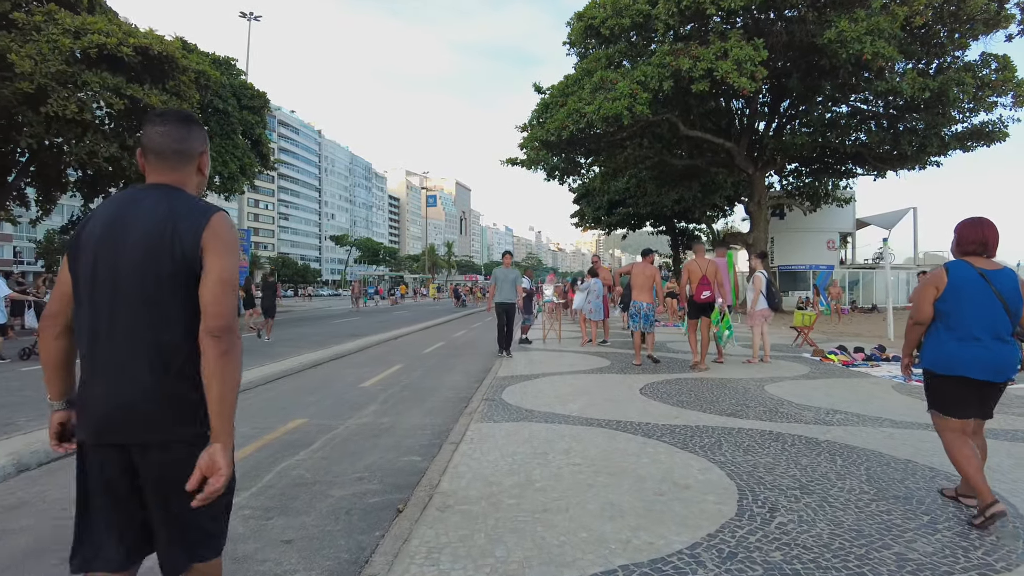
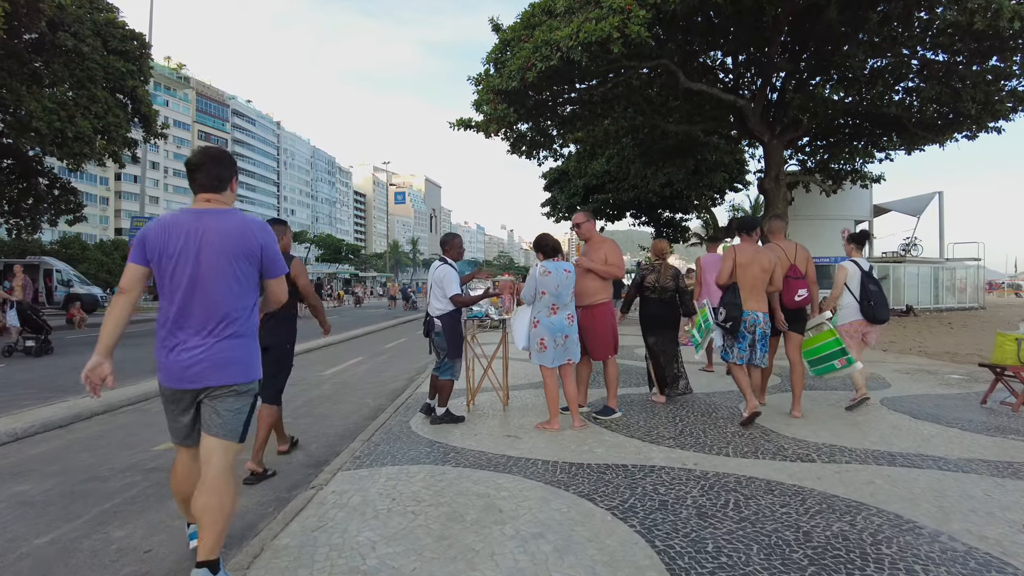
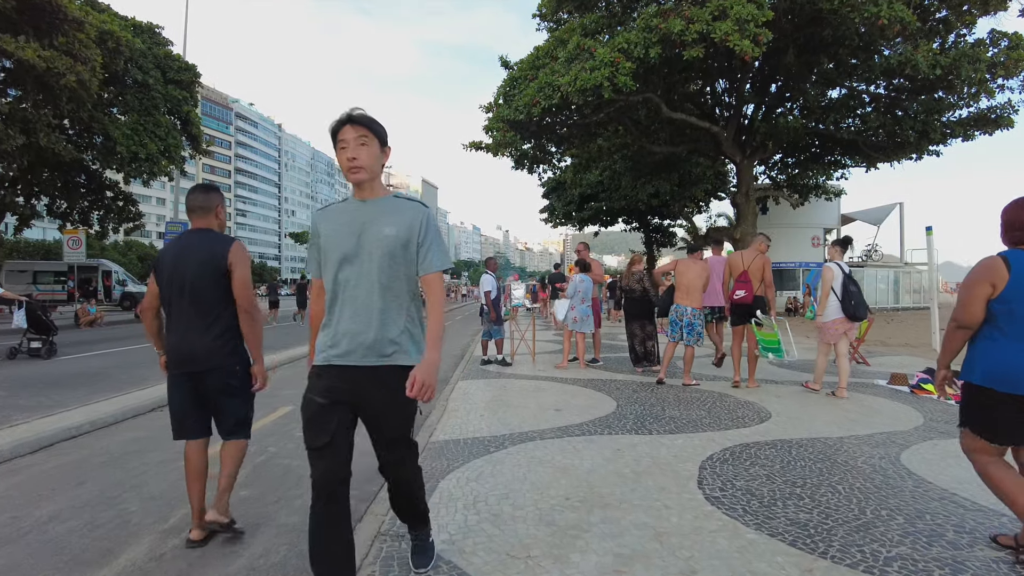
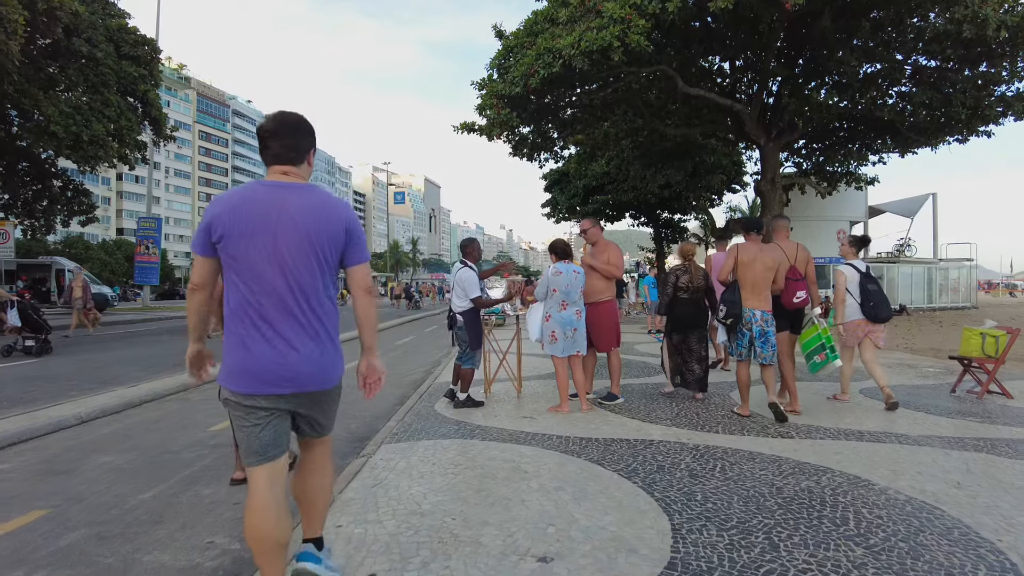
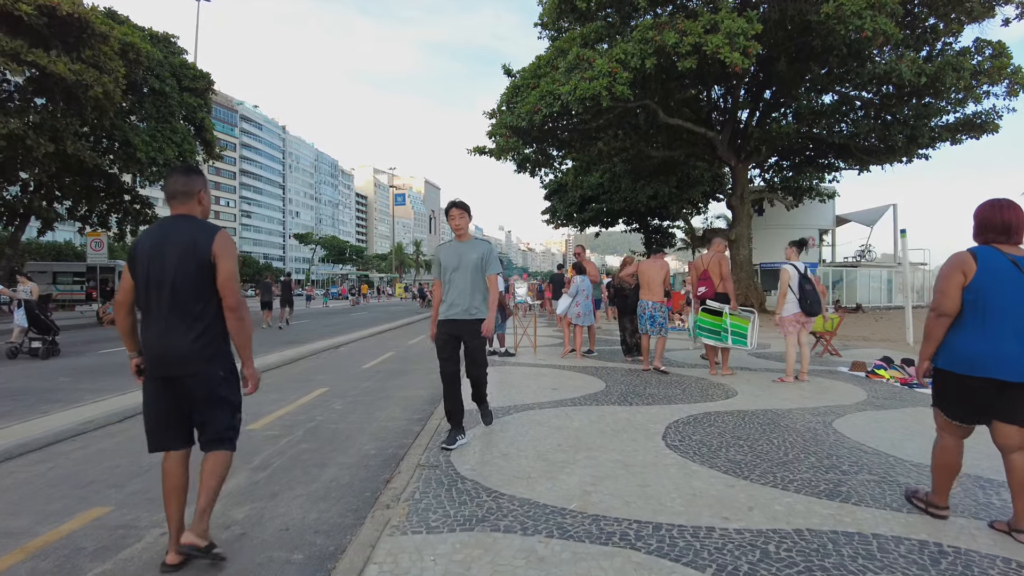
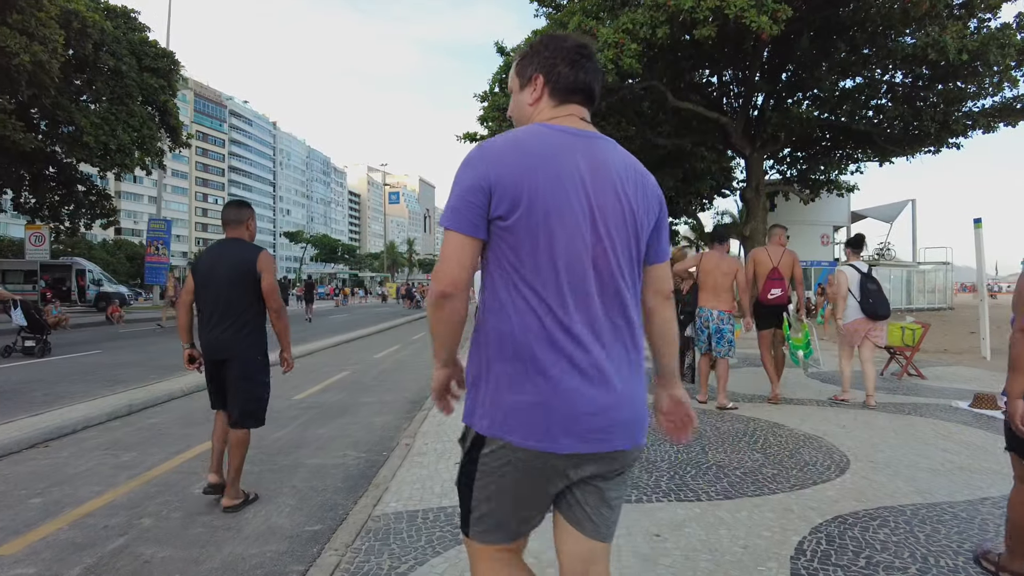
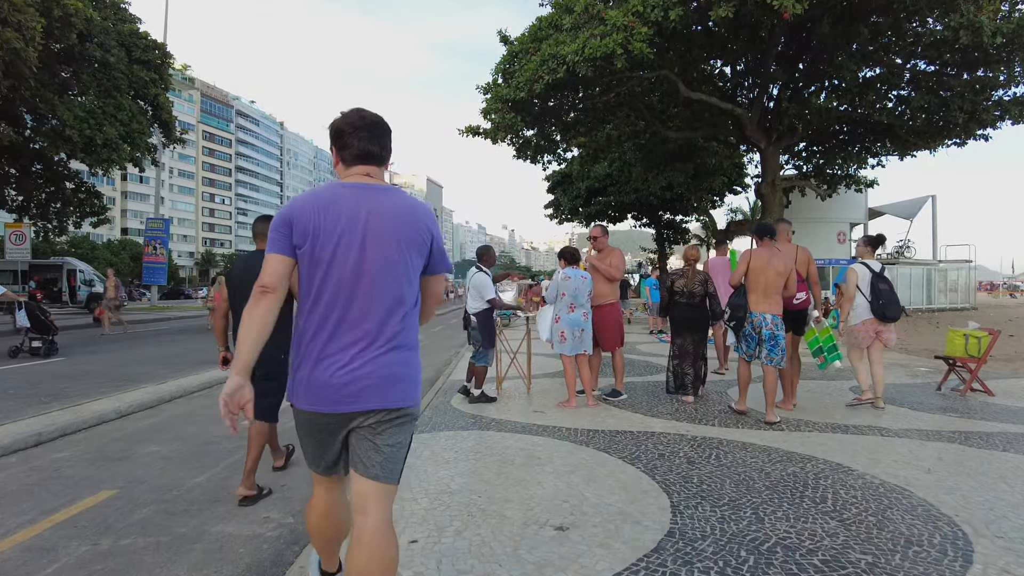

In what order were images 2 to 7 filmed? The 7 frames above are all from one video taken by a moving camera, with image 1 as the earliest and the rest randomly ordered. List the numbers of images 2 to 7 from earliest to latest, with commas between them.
5, 3, 6, 7, 4, 2
